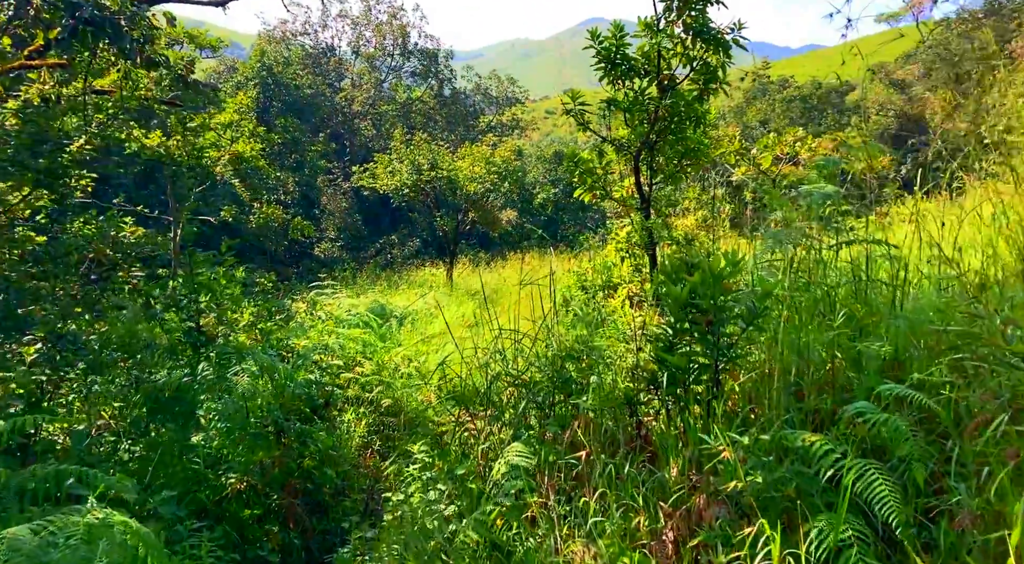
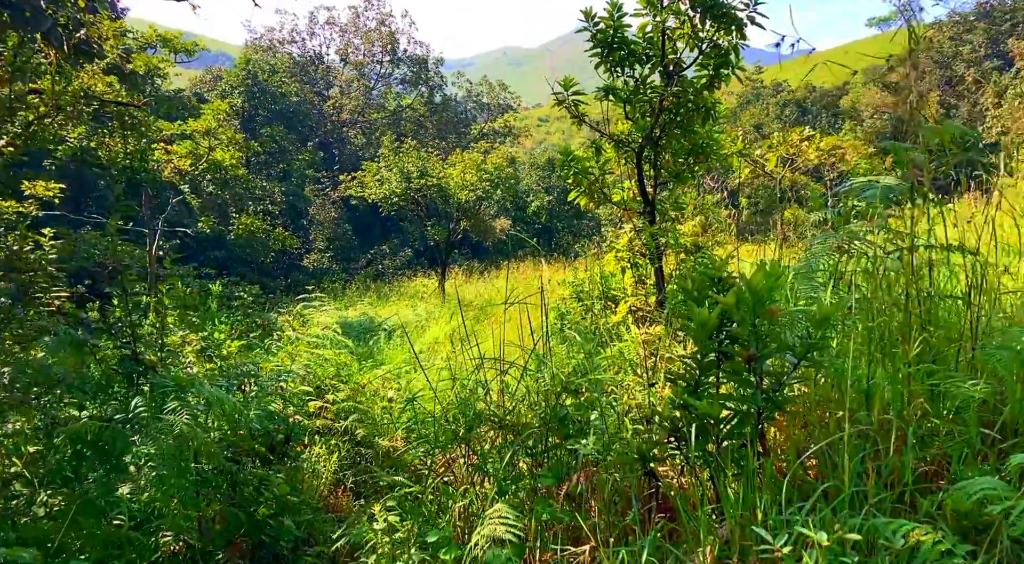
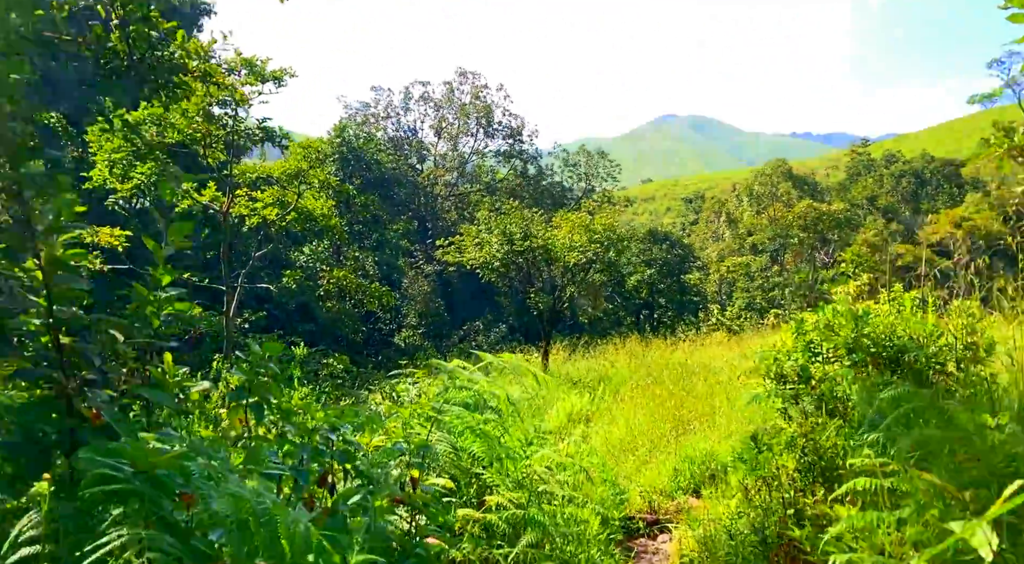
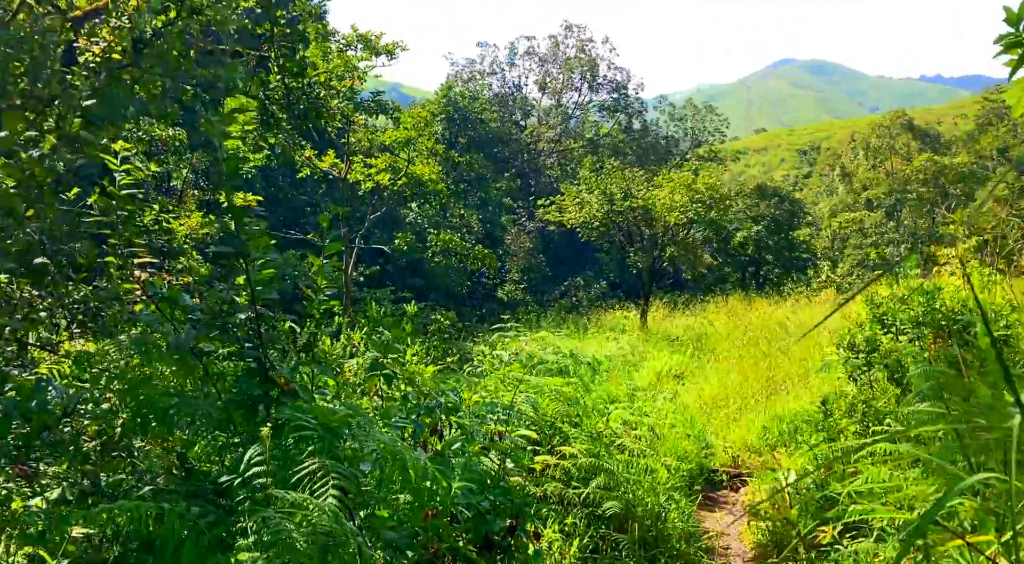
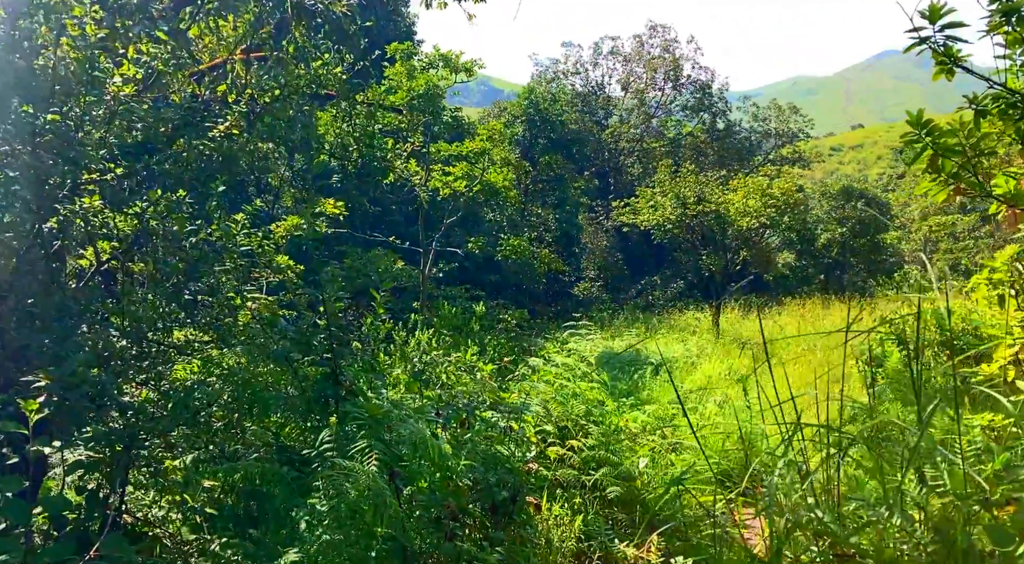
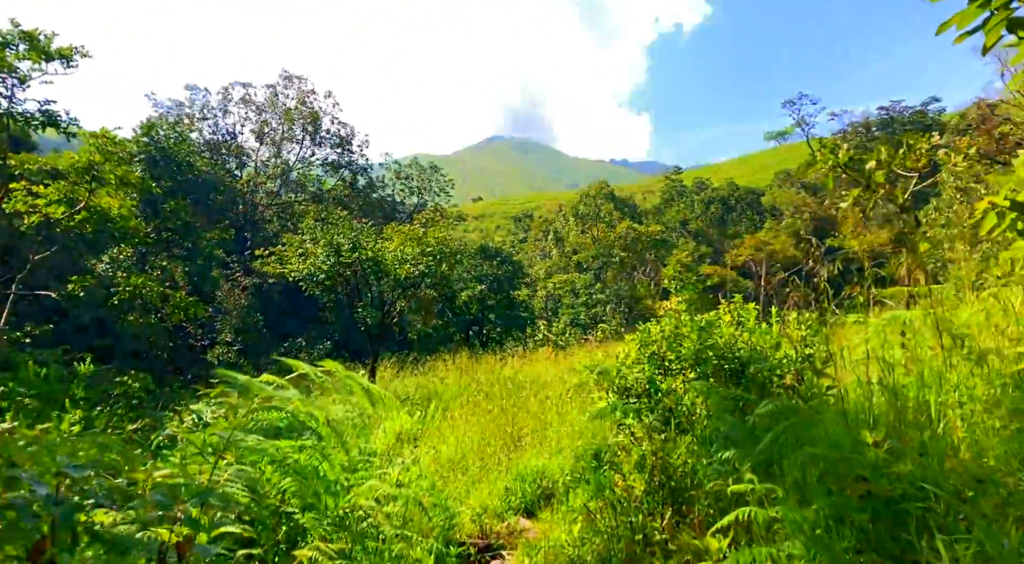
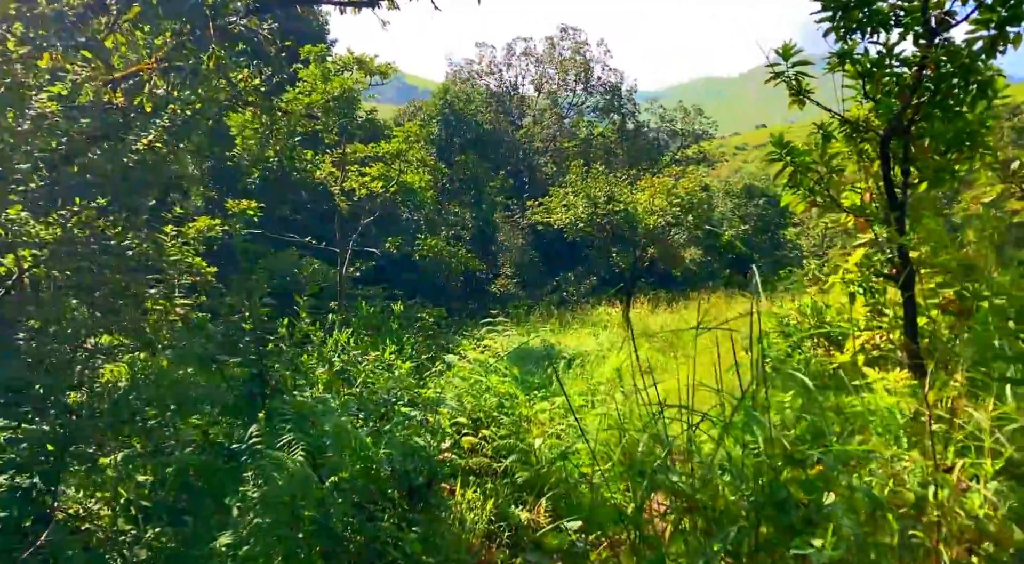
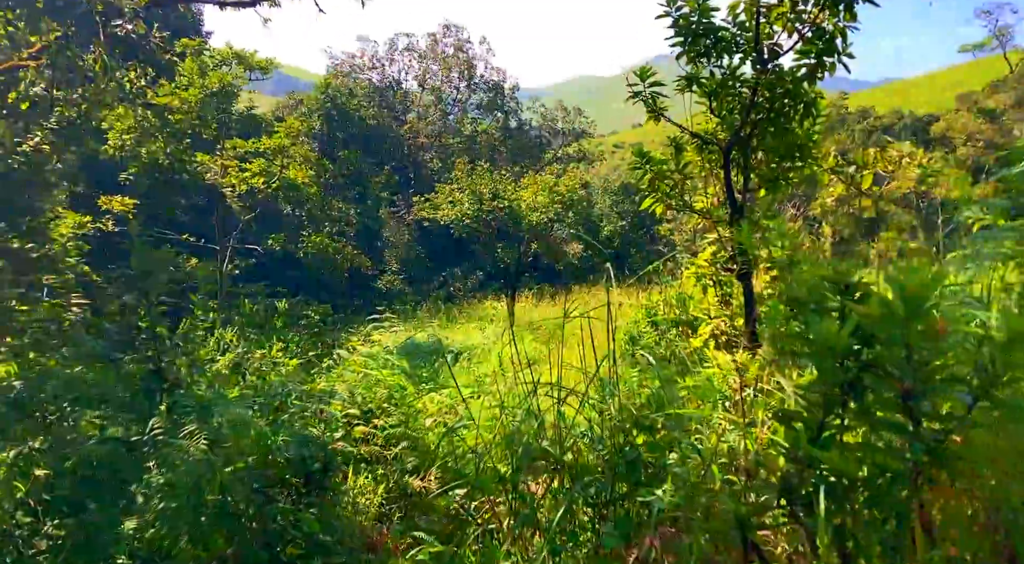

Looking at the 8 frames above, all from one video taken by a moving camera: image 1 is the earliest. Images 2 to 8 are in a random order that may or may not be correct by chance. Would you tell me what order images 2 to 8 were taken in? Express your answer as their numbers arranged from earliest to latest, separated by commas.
2, 8, 7, 5, 4, 3, 6
